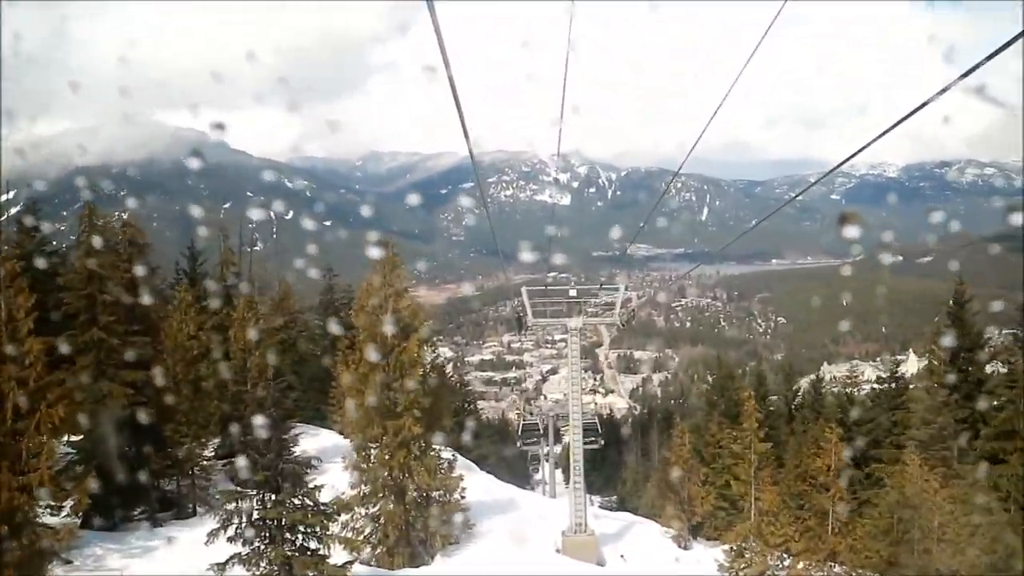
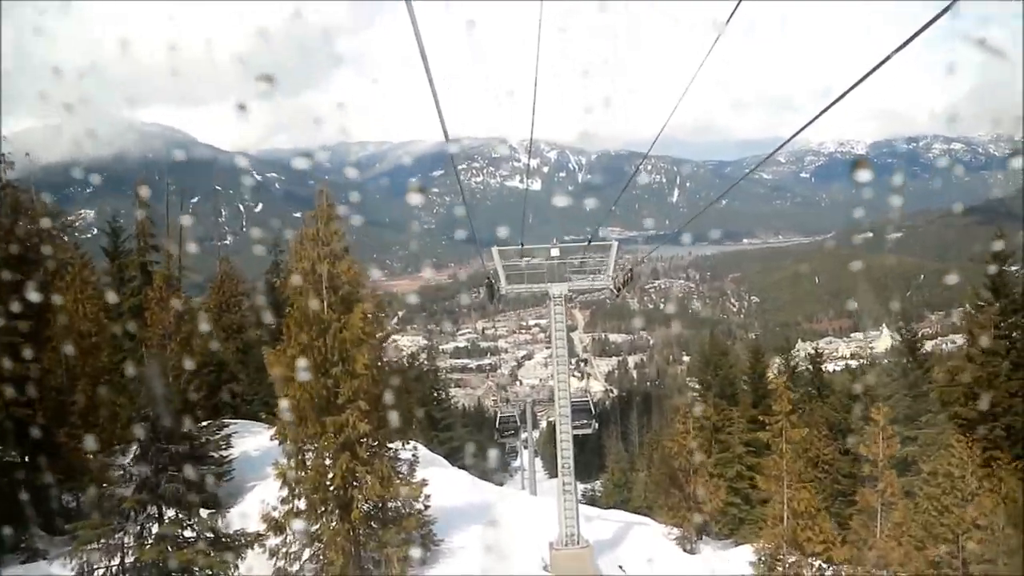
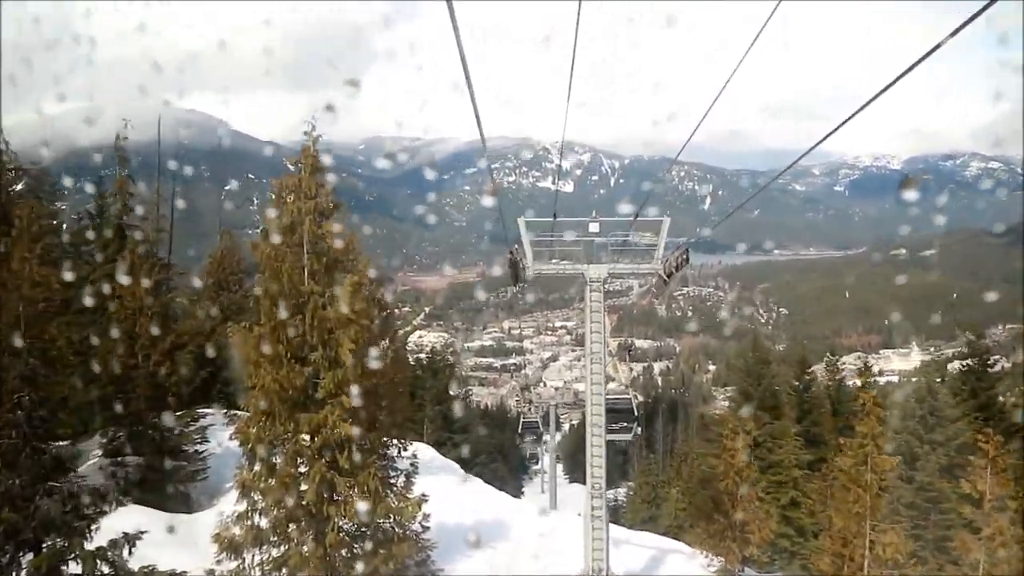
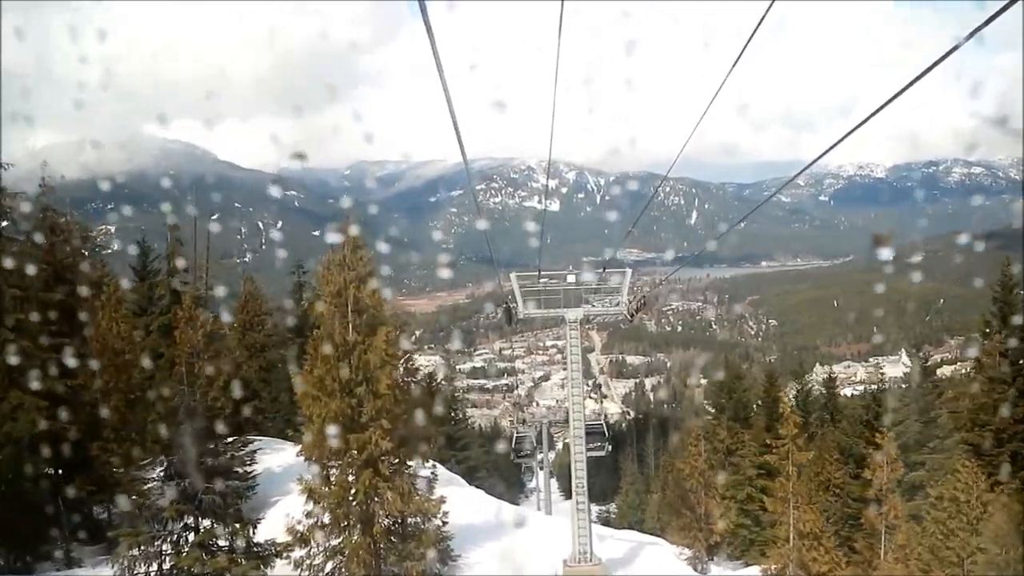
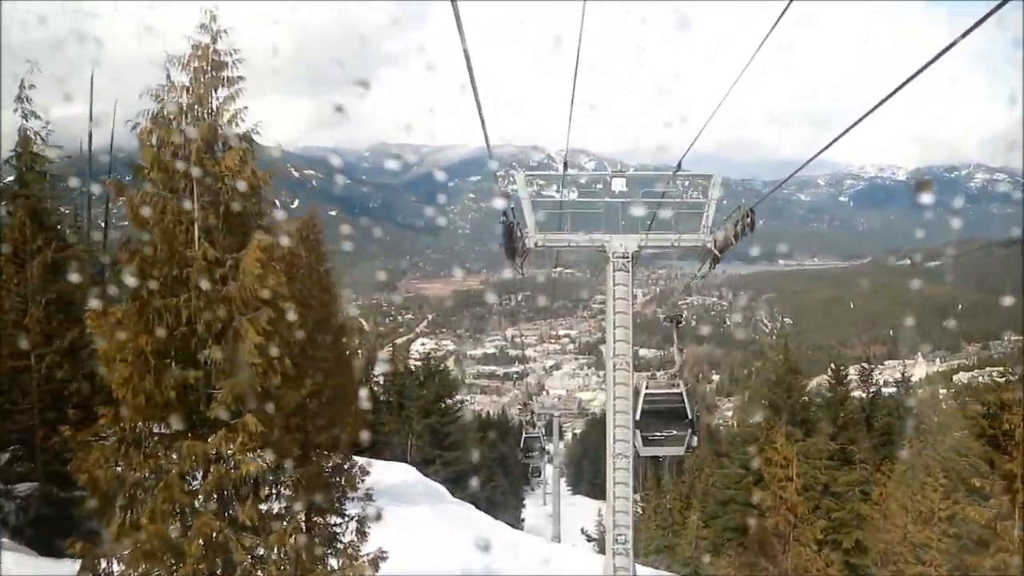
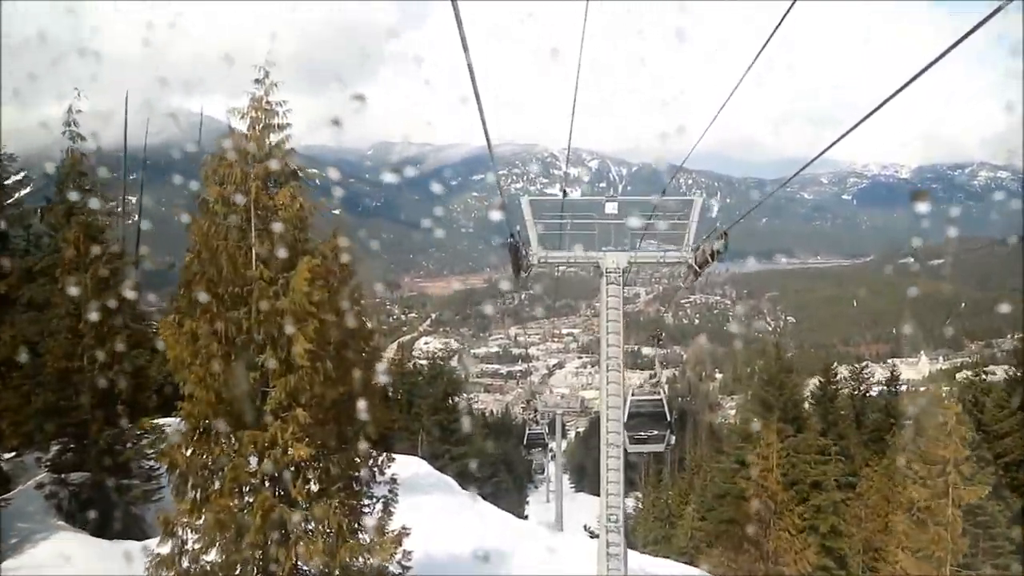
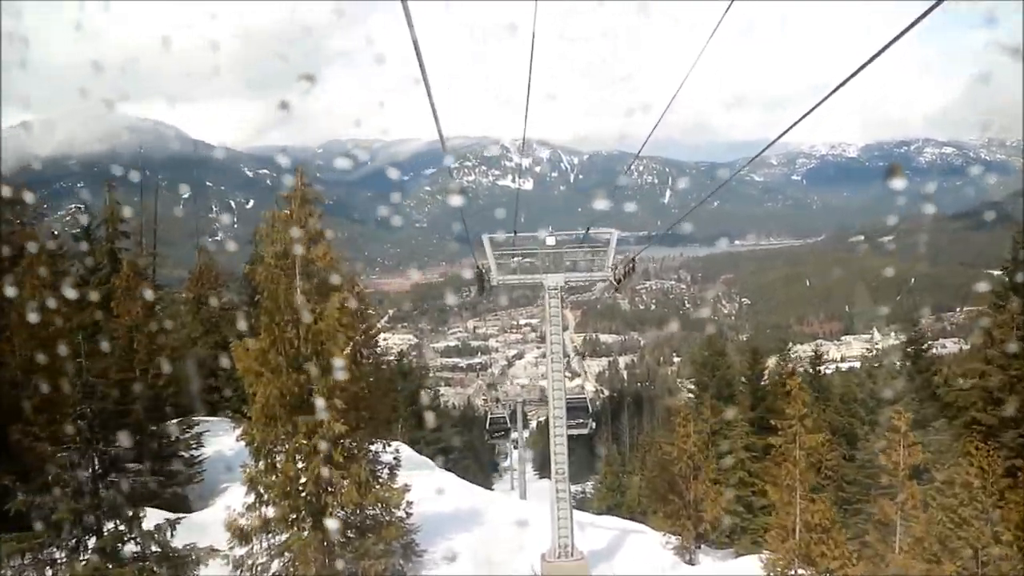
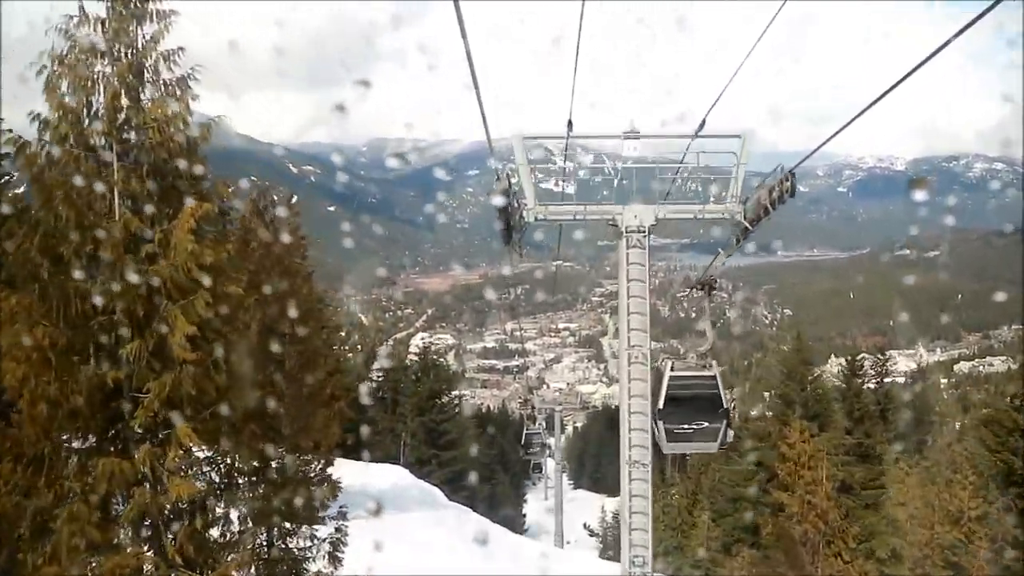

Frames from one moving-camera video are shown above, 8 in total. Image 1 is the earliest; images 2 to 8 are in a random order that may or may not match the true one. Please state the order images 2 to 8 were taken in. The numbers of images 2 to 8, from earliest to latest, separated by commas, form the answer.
4, 2, 7, 3, 6, 5, 8
